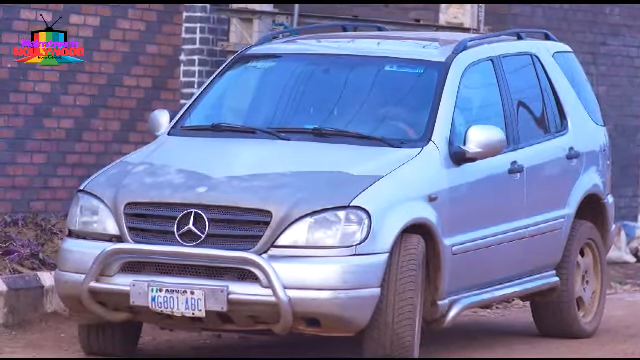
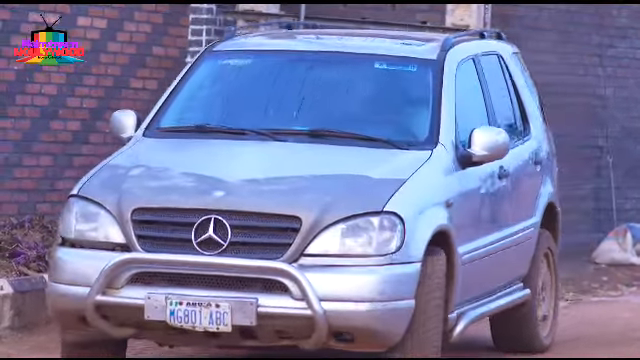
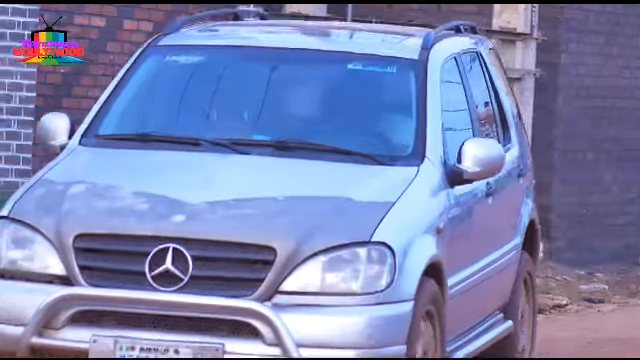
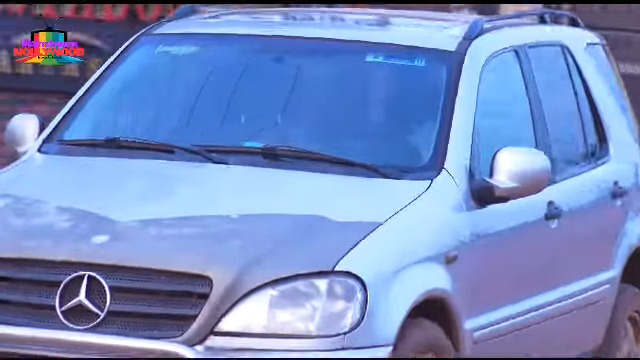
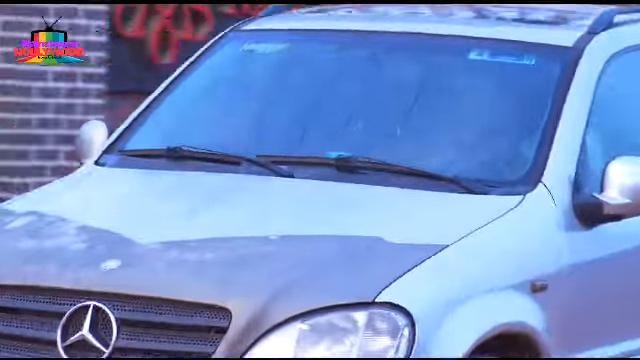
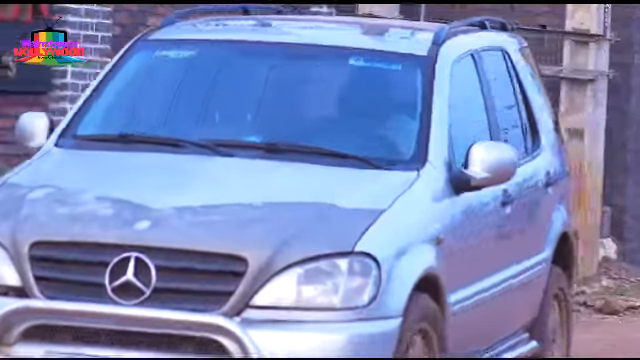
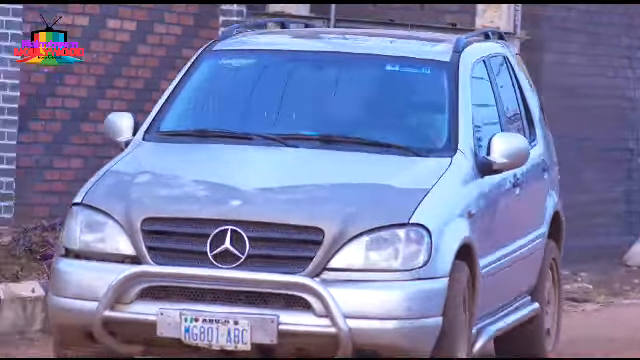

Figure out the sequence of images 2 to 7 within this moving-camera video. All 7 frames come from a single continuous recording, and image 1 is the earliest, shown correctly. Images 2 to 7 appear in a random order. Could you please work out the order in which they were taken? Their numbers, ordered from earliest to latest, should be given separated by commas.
2, 7, 3, 6, 4, 5
